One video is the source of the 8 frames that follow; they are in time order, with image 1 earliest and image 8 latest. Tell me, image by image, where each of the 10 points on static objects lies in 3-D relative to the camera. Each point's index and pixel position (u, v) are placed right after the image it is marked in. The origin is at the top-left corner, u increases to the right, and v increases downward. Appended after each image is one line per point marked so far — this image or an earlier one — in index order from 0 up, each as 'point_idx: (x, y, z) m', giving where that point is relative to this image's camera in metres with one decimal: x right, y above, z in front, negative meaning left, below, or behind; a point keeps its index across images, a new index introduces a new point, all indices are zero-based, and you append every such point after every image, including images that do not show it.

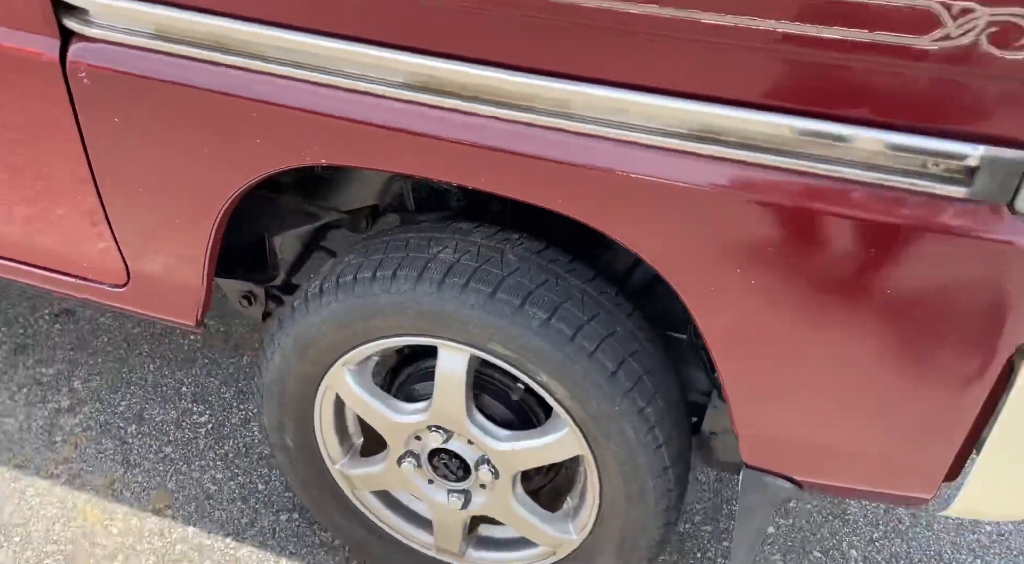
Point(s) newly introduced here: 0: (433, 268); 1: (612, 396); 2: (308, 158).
0: (-0.1, 0.0, +1.1) m
1: (+0.1, -0.1, +1.1) m
2: (-0.2, +0.1, +1.0) m
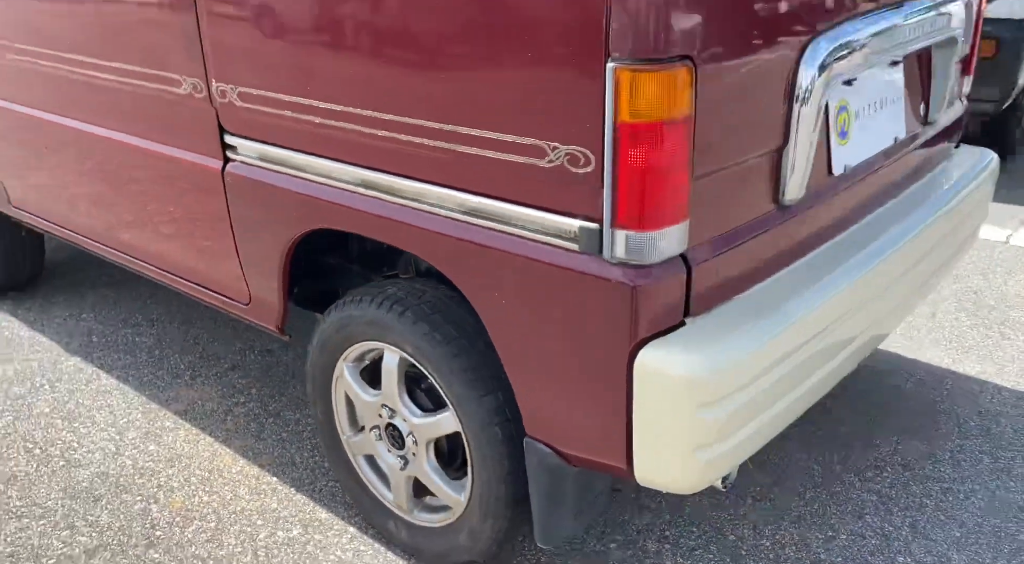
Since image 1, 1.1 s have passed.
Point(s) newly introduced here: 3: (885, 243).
0: (-0.3, 0.0, +1.8) m
1: (-0.1, -0.2, +1.7) m
2: (-0.4, +0.1, +1.8) m
3: (+0.9, +0.1, +2.0) m
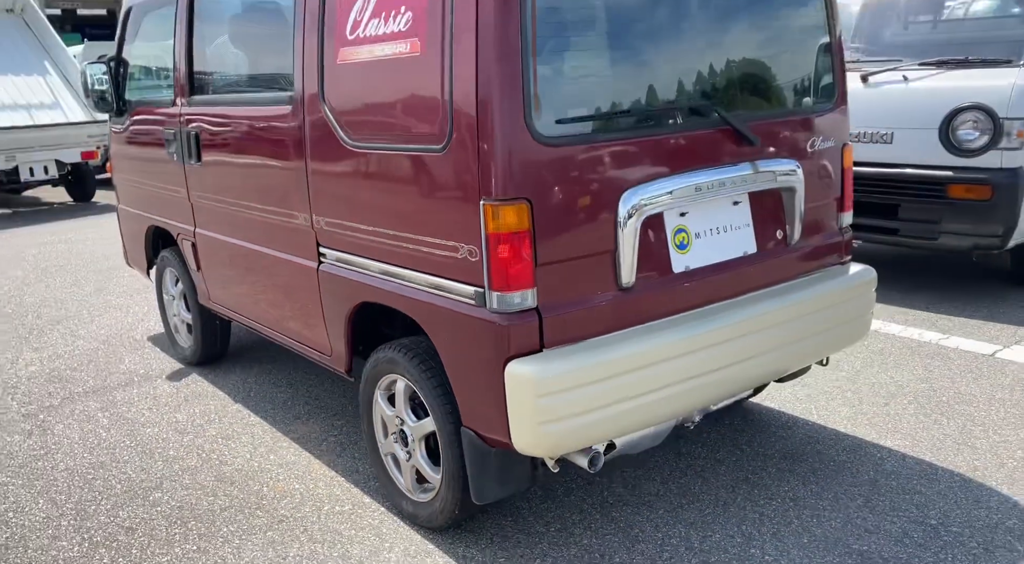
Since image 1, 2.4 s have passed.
0: (-0.4, -0.2, +3.0) m
1: (-0.3, -0.4, +2.8) m
2: (-0.6, -0.1, +3.0) m
3: (+0.8, -0.1, +2.9) m
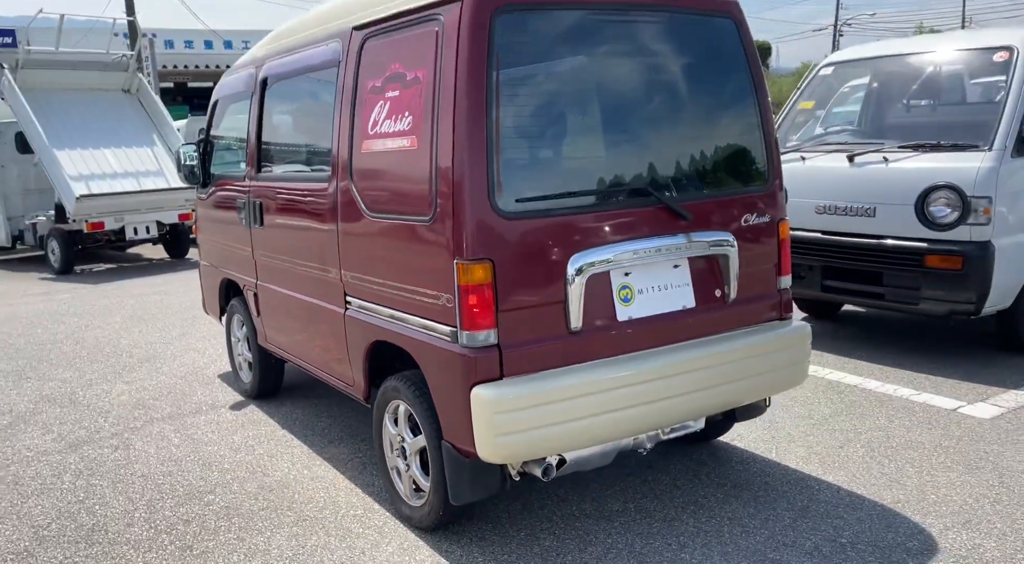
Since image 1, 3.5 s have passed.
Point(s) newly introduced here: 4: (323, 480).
0: (-0.5, -0.4, +3.7) m
1: (-0.4, -0.6, +3.5) m
2: (-0.6, -0.2, +3.8) m
3: (+0.7, -0.3, +3.5) m
4: (-0.9, -1.0, +4.2) m
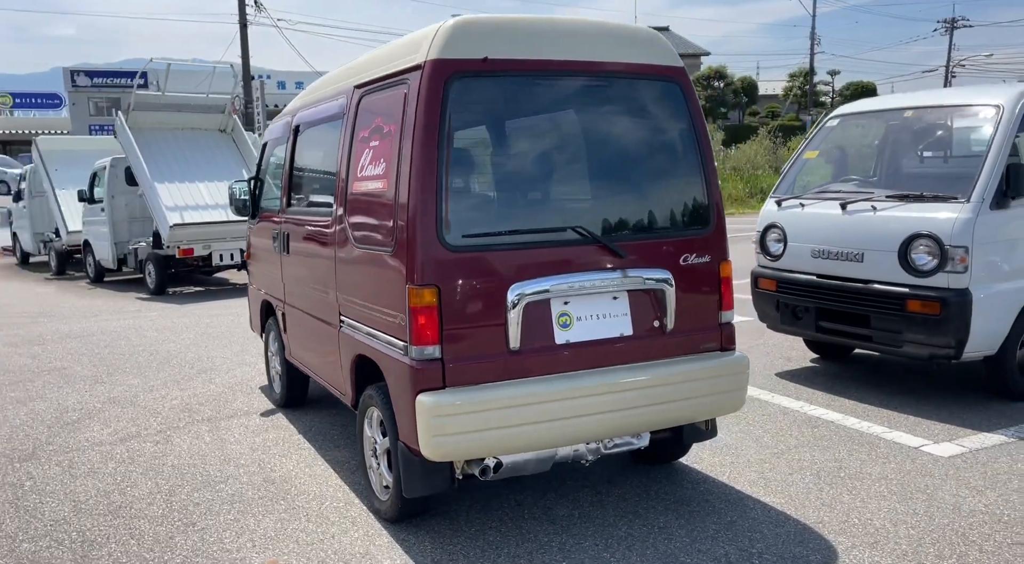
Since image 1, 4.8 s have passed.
0: (-0.7, -0.5, +4.2) m
1: (-0.6, -0.7, +4.0) m
2: (-0.8, -0.4, +4.3) m
3: (+0.4, -0.5, +3.9) m
4: (-1.1, -1.1, +4.8) m
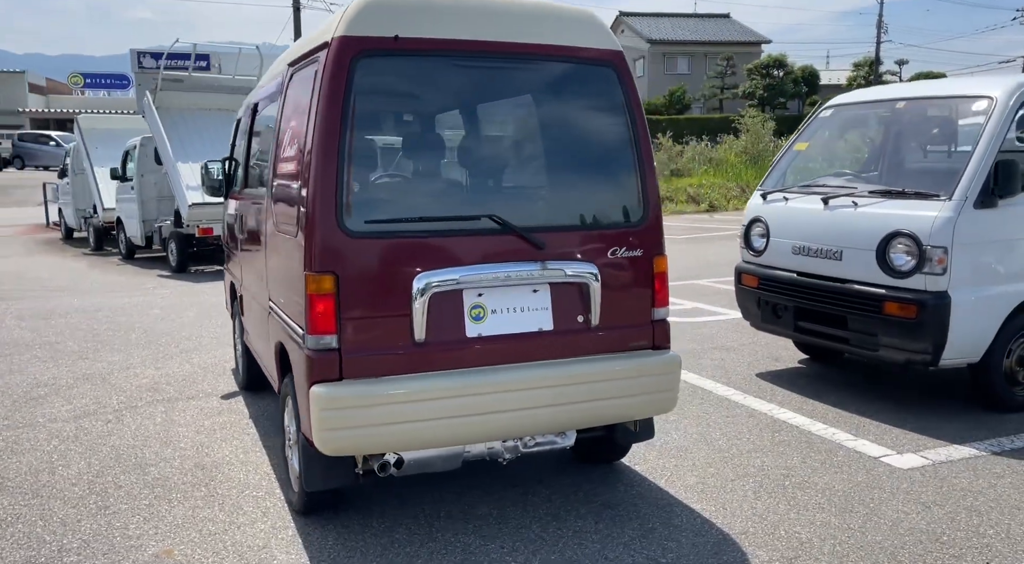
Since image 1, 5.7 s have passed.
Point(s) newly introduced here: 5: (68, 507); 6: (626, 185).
0: (-1.1, -0.4, +4.1) m
1: (-1.0, -0.6, +3.9) m
2: (-1.2, -0.3, +4.2) m
3: (0.0, -0.4, +3.8) m
4: (-1.5, -1.0, +4.7) m
5: (-2.1, -1.1, +4.1) m
6: (+0.6, +0.5, +4.1) m
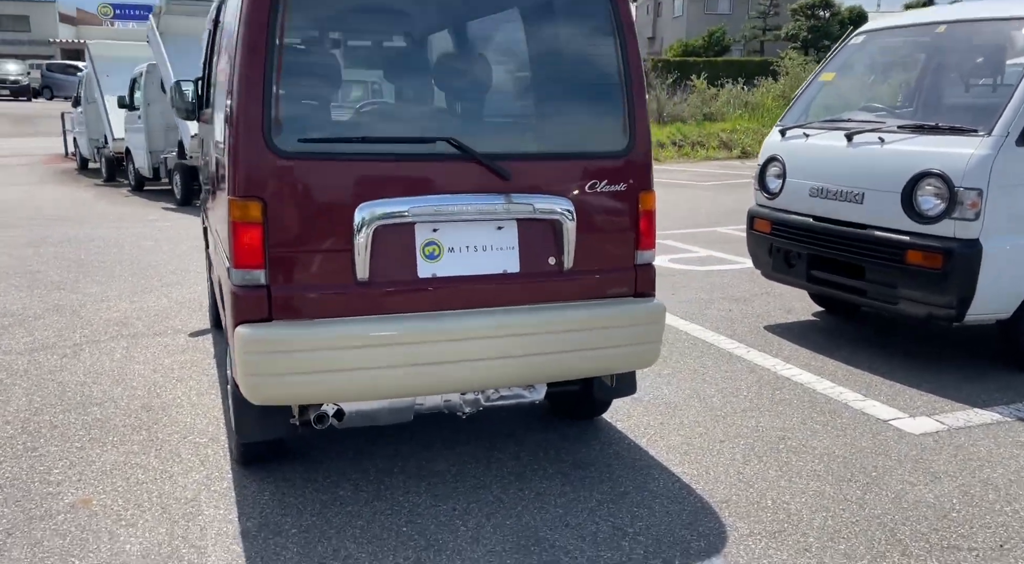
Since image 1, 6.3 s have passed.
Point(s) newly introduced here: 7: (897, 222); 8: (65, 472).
0: (-1.2, -0.1, +3.7) m
1: (-1.1, -0.3, +3.5) m
2: (-1.3, +0.1, +3.8) m
3: (-0.1, -0.2, +3.3) m
4: (-1.6, -0.6, +4.4) m
5: (-2.3, -0.7, +3.8) m
6: (+0.4, +0.7, +3.6) m
7: (+2.1, +0.3, +4.7) m
8: (-1.9, -0.8, +3.6) m
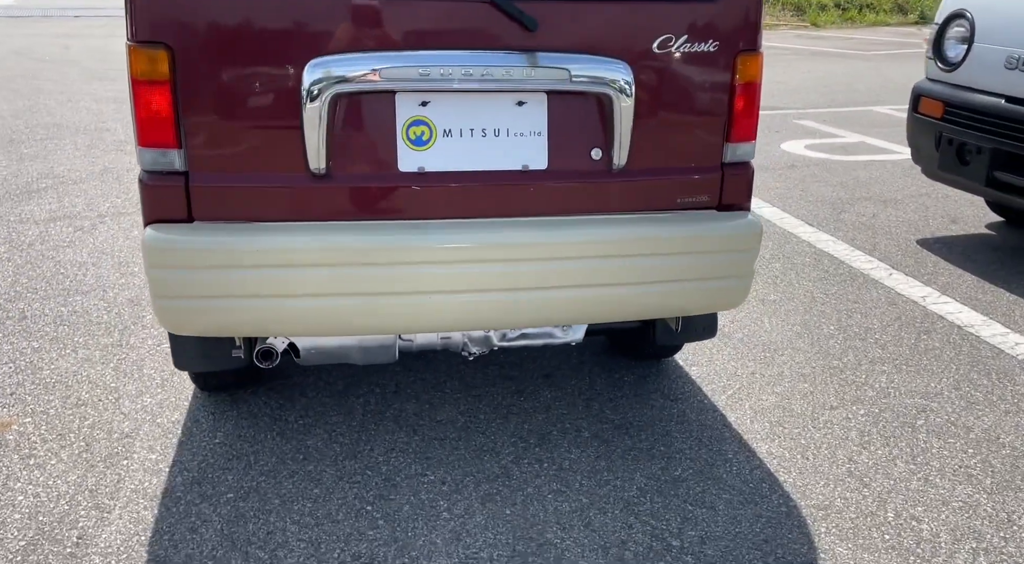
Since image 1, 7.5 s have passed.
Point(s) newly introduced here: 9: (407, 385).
0: (-1.1, +0.3, +2.9) m
1: (-1.1, +0.1, +2.7) m
2: (-1.2, +0.5, +3.0) m
3: (-0.1, +0.1, +2.4) m
4: (-1.4, -0.1, +3.7) m
5: (-2.2, -0.2, +3.3) m
6: (+0.6, +1.0, +2.4) m
7: (+2.4, +0.7, +3.3) m
8: (-1.8, -0.4, +3.0) m
9: (-0.4, -0.4, +3.0) m
